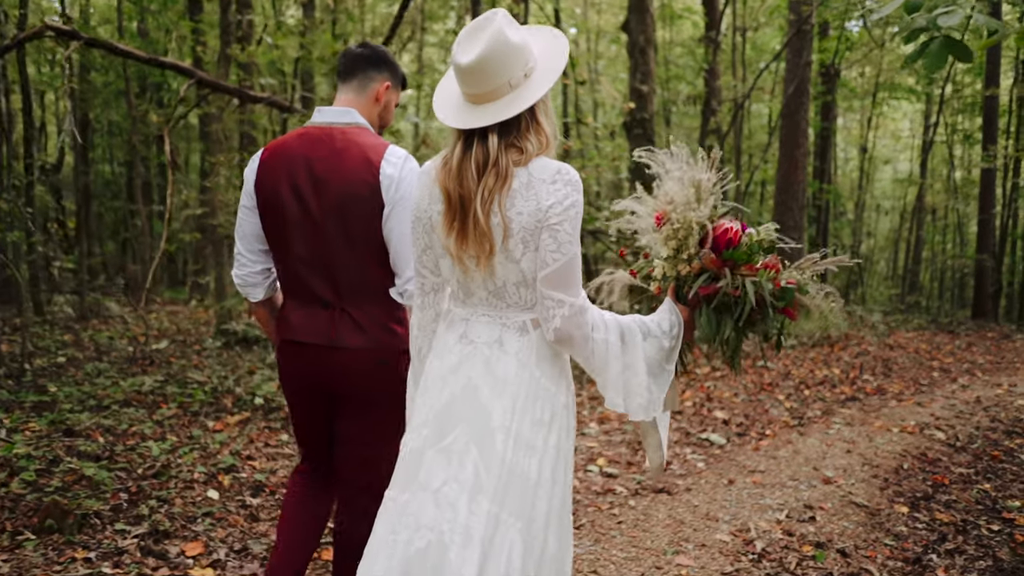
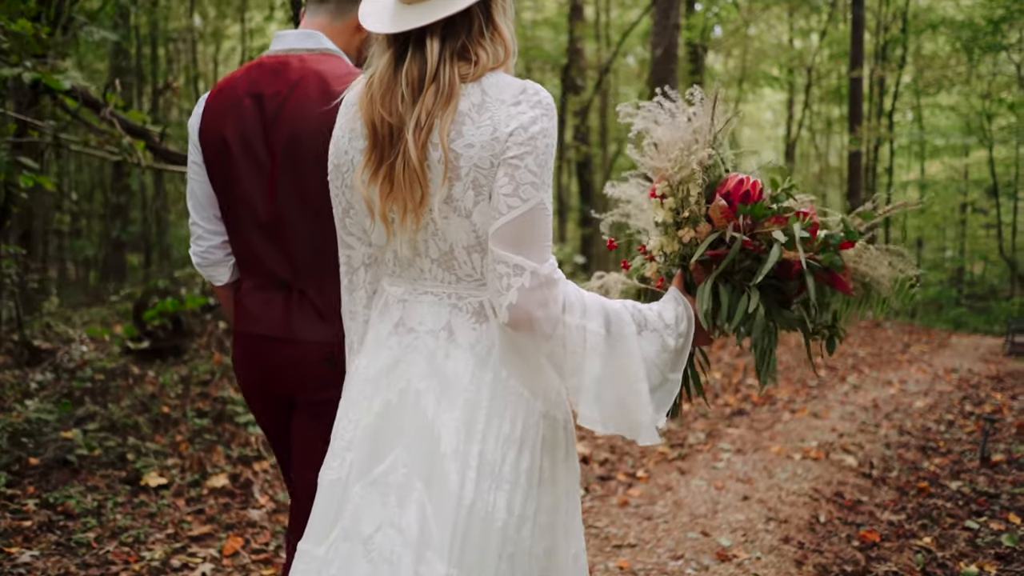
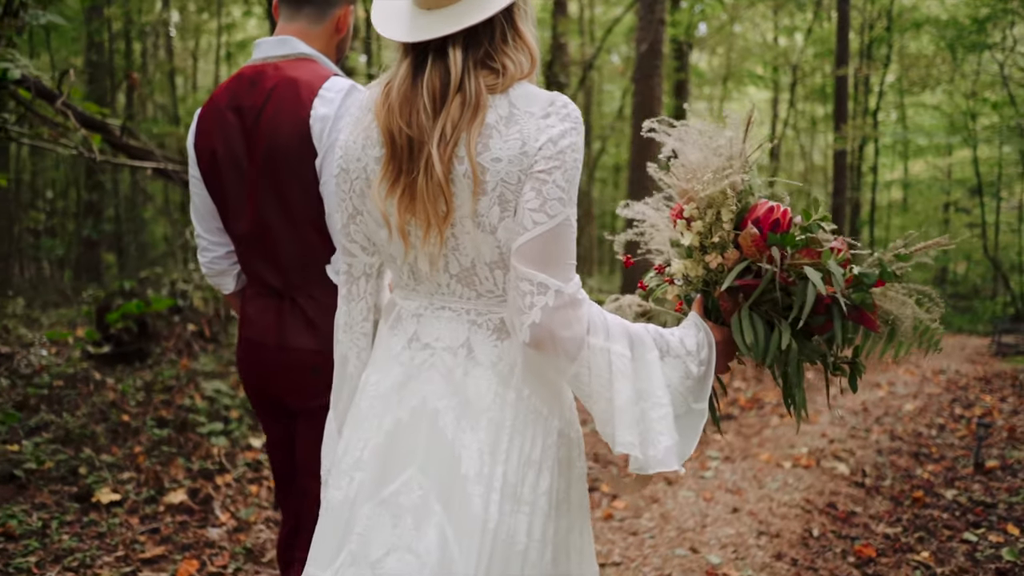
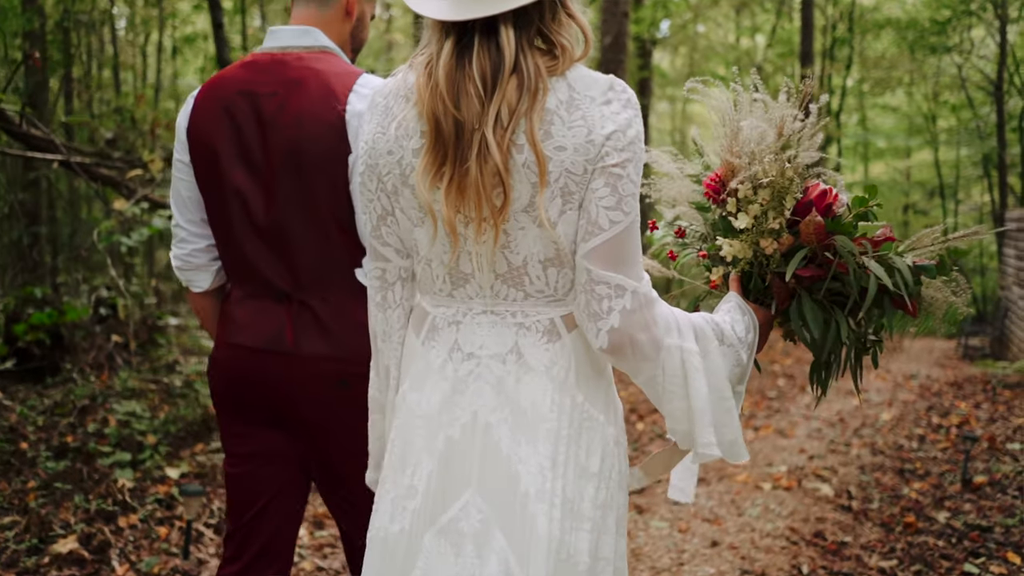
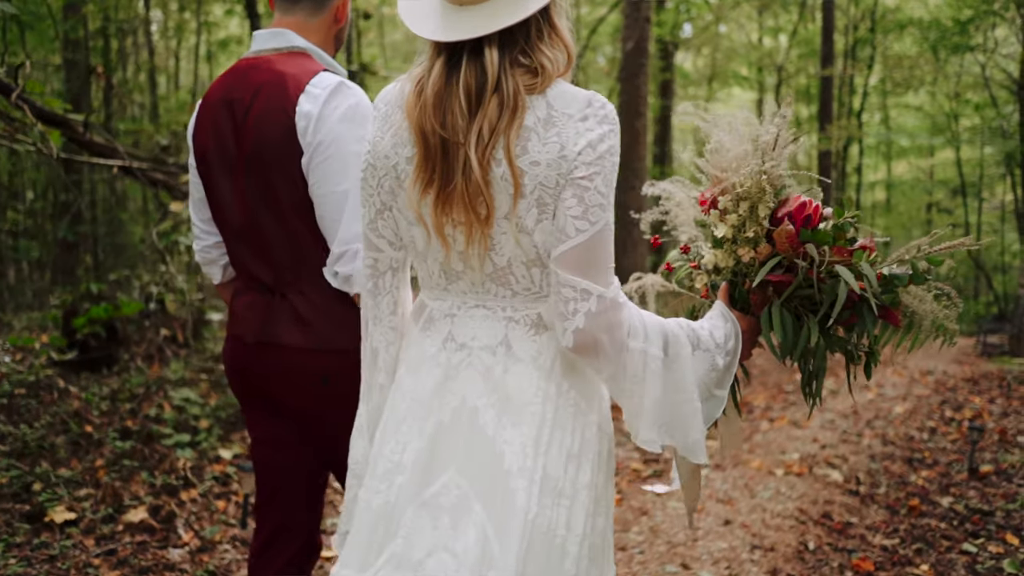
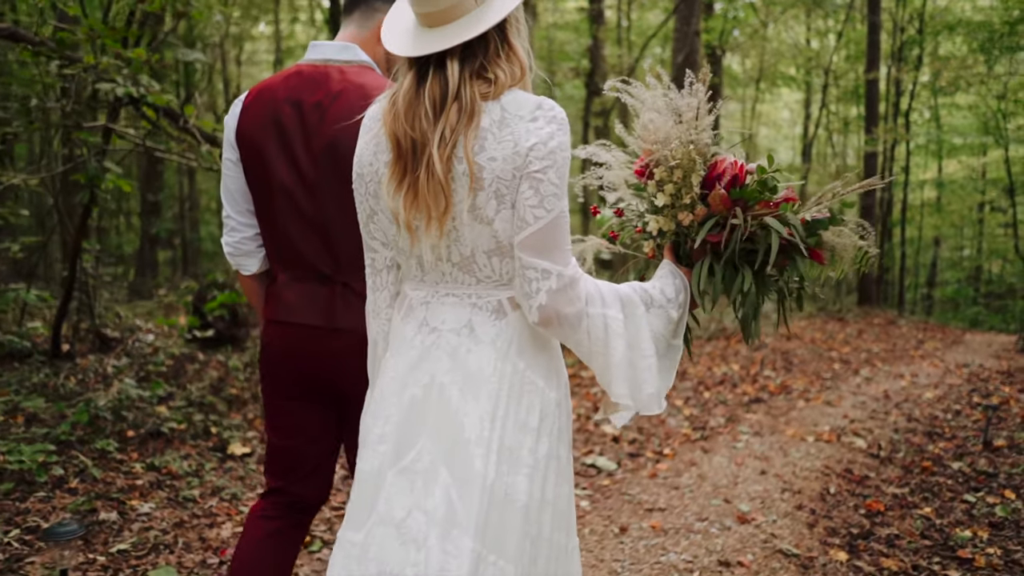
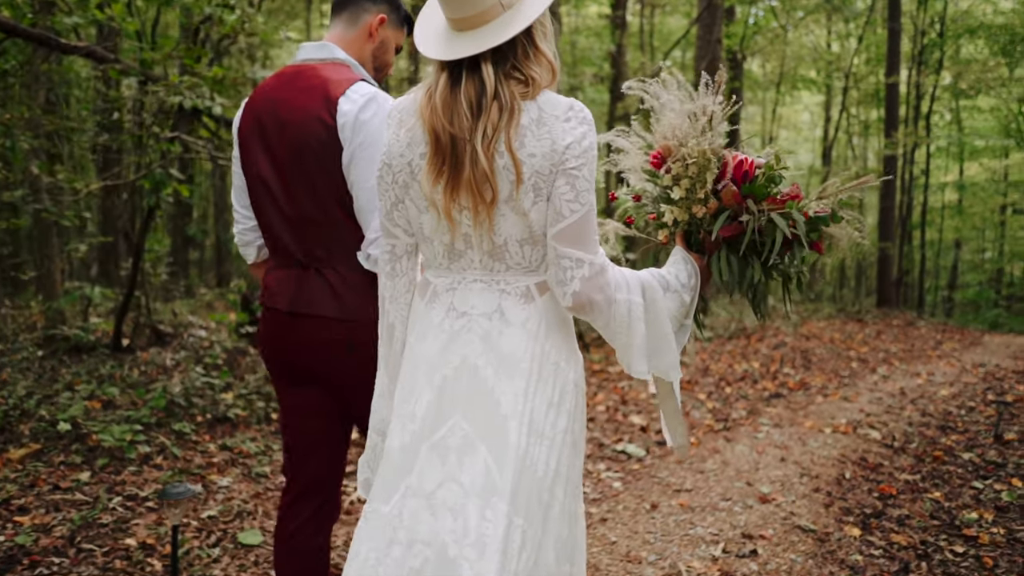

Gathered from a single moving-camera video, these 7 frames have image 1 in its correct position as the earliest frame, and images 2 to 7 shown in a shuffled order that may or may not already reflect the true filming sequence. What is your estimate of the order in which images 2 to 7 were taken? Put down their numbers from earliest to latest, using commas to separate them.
7, 6, 2, 3, 5, 4
